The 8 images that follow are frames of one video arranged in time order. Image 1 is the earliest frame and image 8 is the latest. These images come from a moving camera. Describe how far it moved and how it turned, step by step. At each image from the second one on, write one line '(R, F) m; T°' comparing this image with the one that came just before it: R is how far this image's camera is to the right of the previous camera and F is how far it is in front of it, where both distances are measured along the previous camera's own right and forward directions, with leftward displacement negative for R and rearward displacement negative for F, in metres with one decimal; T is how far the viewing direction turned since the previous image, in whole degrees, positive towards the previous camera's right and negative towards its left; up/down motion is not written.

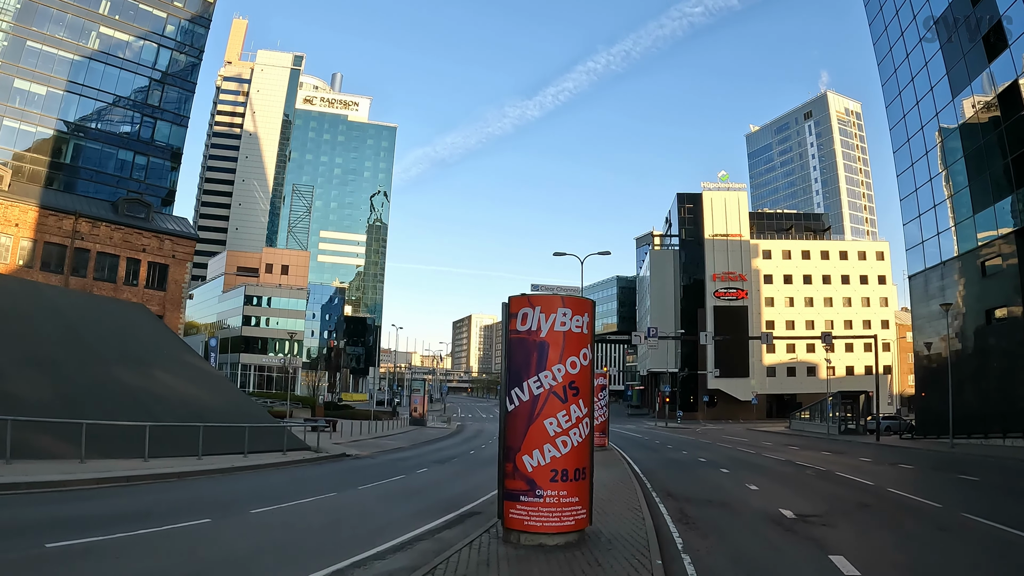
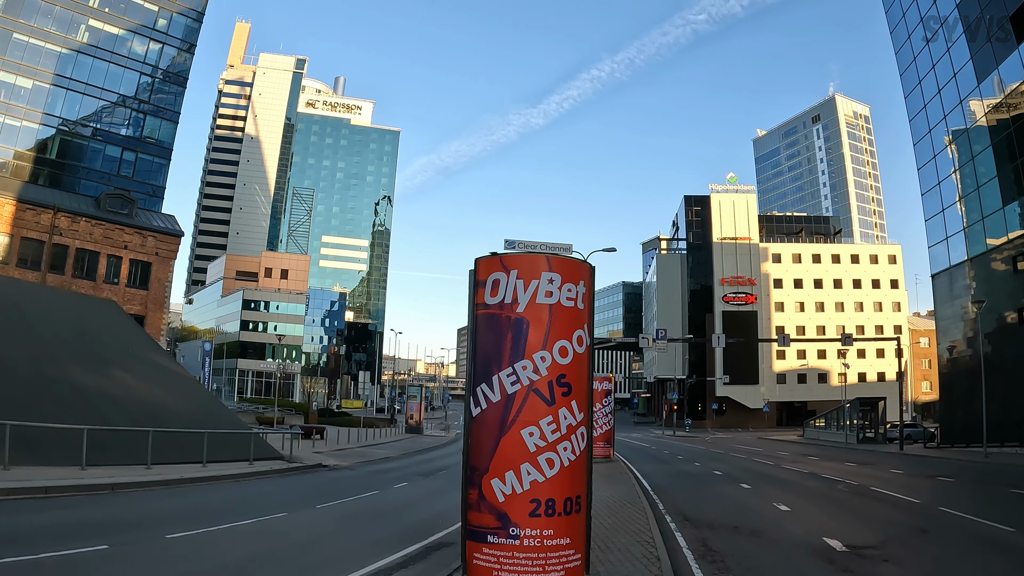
(+0.3, +2.1) m; 0°
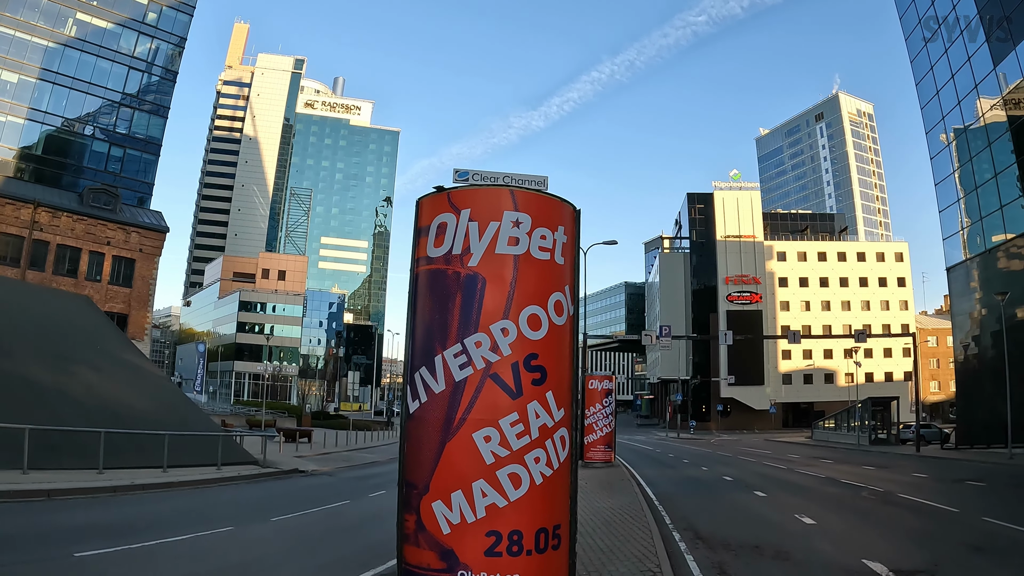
(+0.3, +1.6) m; 0°
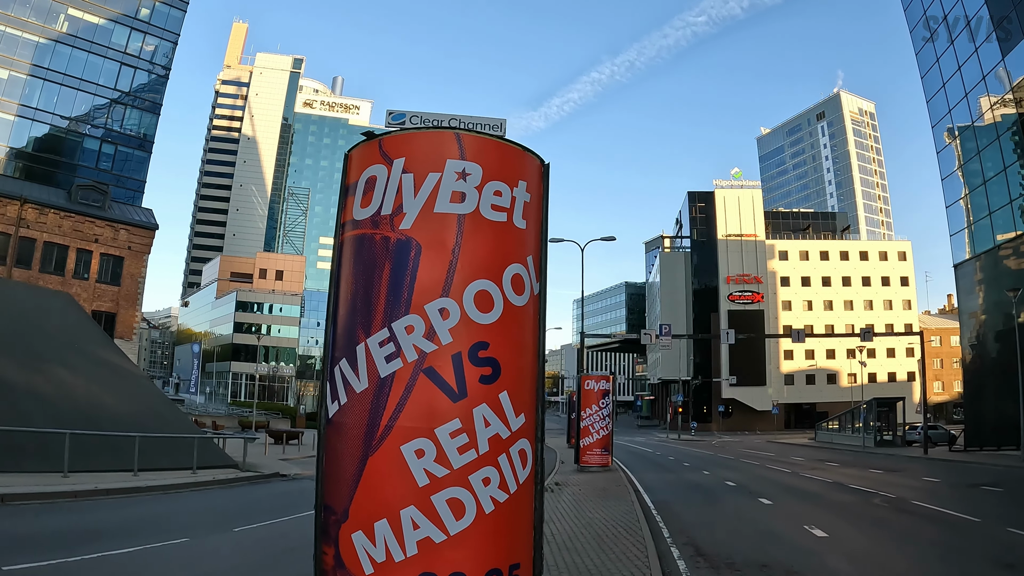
(+0.3, +0.9) m; 0°
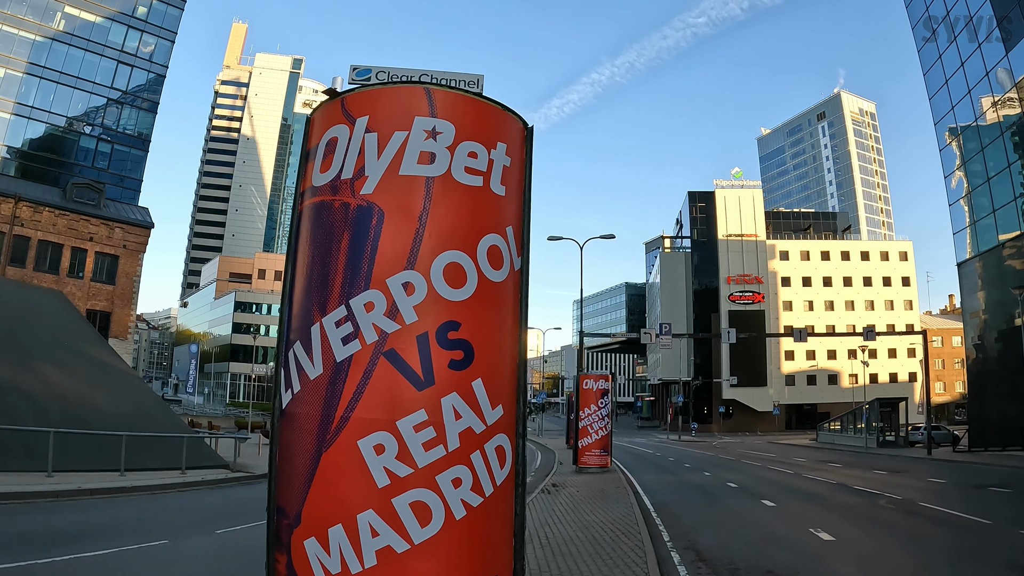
(+0.1, +0.4) m; 0°
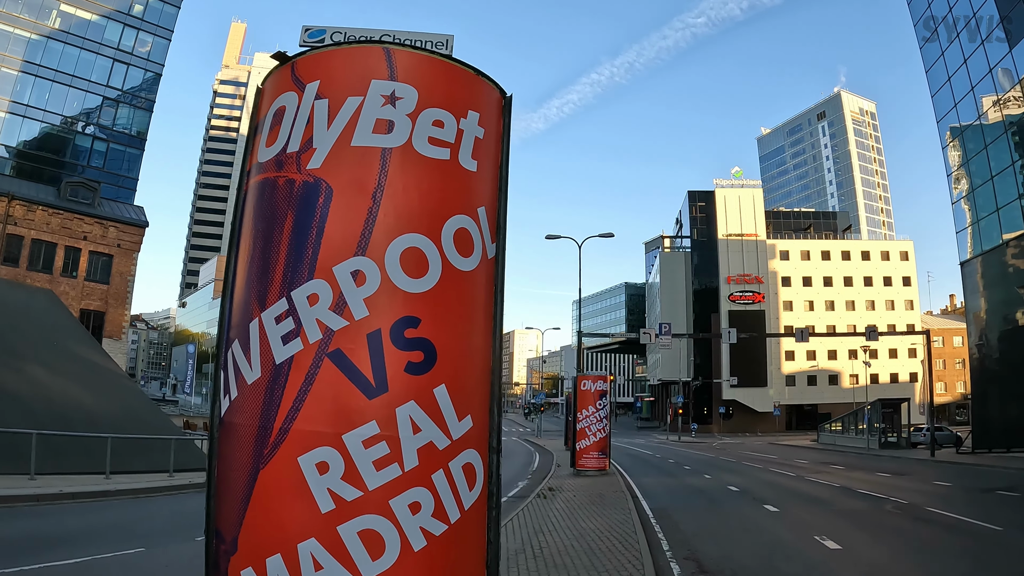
(+0.1, +0.4) m; 0°
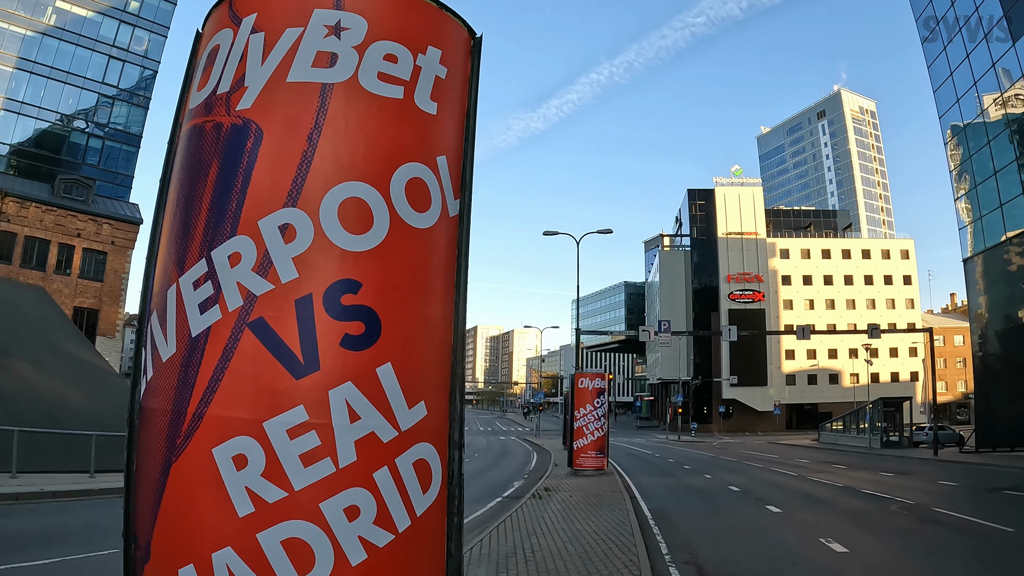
(+0.1, +0.4) m; 0°
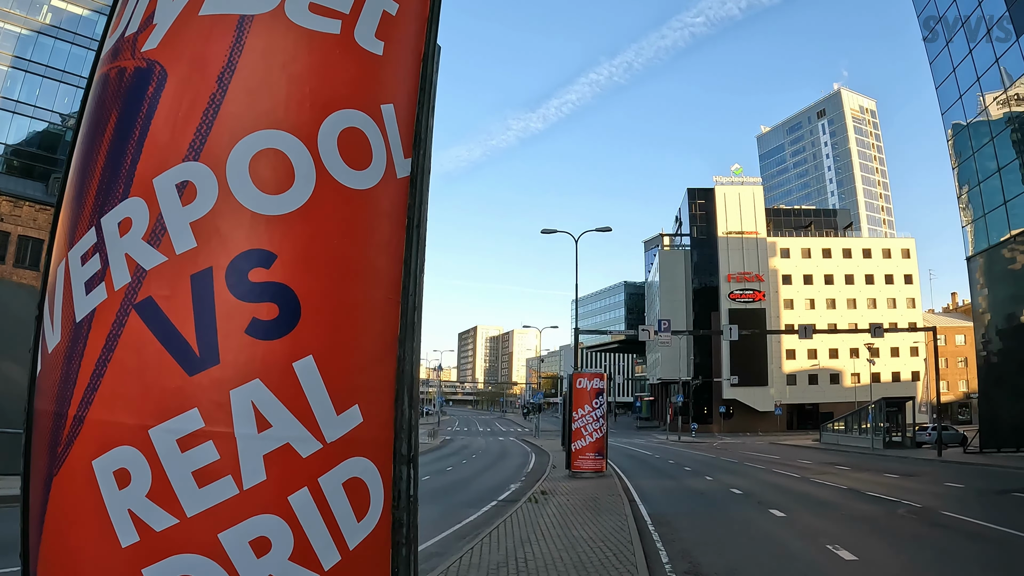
(+0.1, +0.4) m; 0°
